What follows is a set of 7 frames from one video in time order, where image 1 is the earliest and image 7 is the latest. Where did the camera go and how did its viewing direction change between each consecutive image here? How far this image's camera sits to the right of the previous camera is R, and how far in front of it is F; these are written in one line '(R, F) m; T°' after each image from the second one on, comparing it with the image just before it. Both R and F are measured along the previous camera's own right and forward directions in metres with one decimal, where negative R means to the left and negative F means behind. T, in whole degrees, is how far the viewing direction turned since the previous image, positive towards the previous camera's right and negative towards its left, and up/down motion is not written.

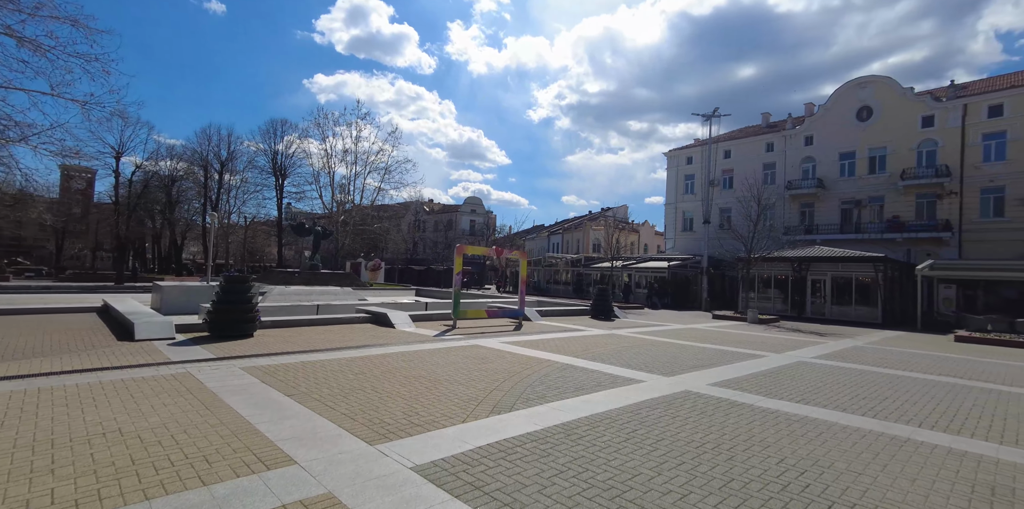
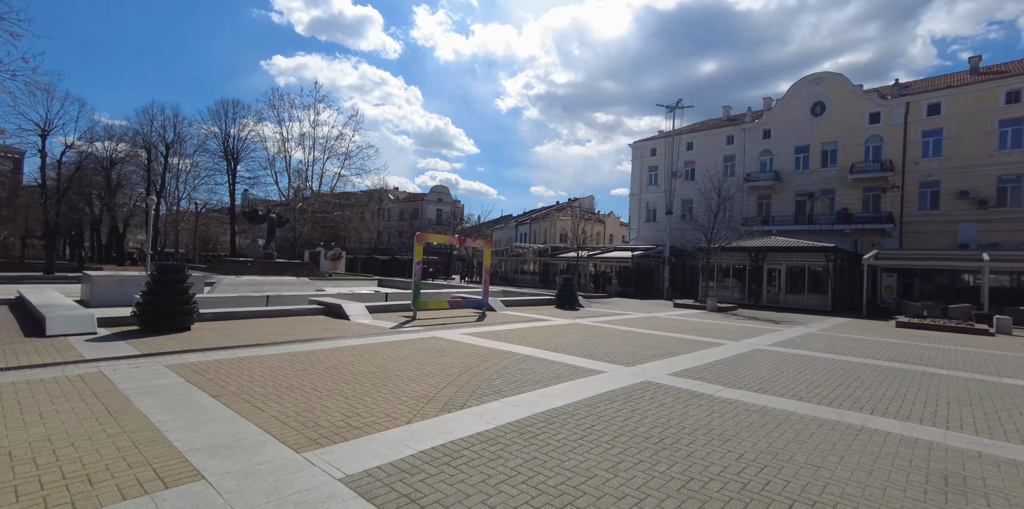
(+0.2, +0.4) m; +4°
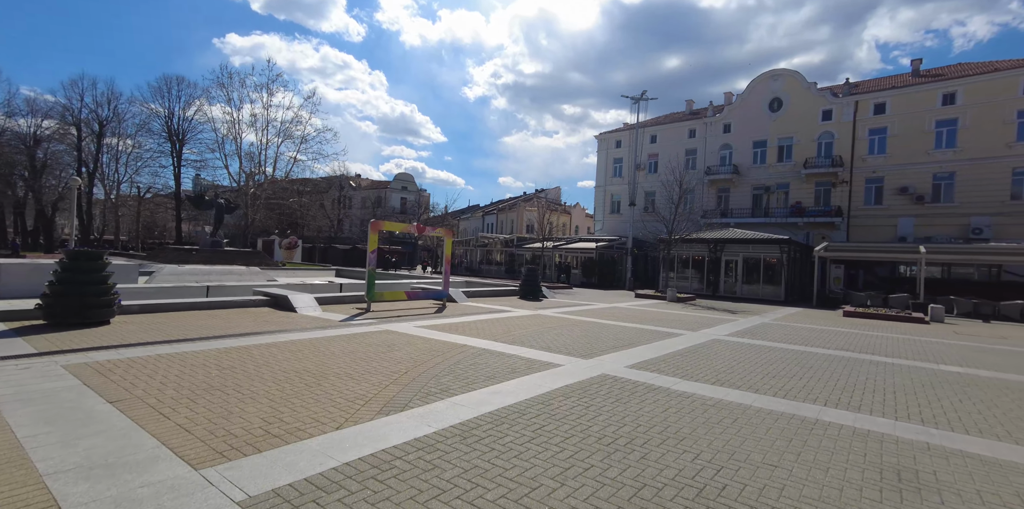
(+0.2, +0.4) m; +4°
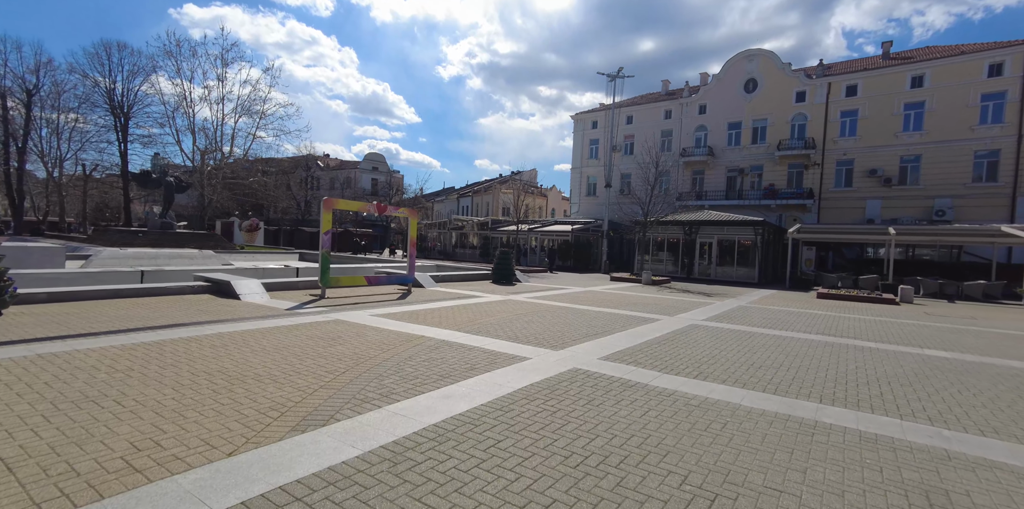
(+0.2, +0.9) m; +3°
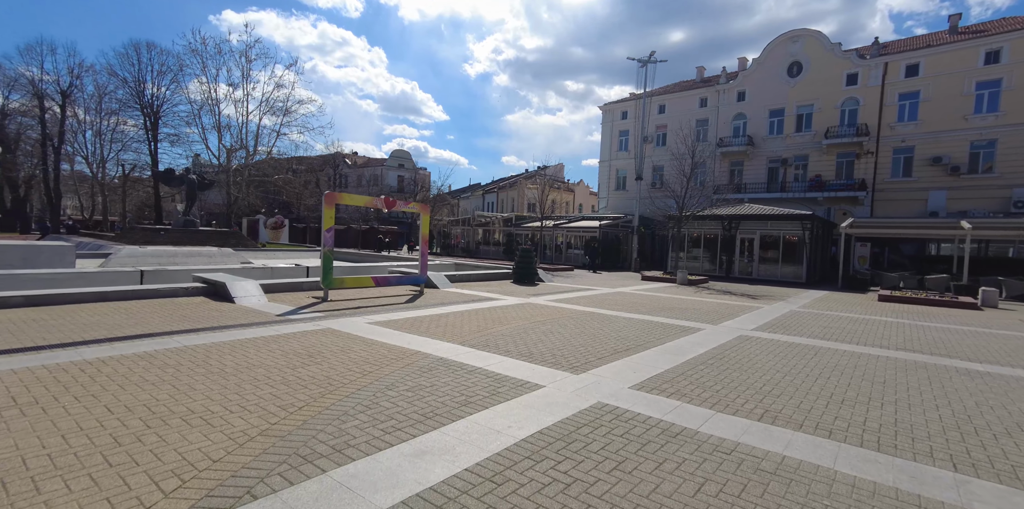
(+0.2, +1.4) m; -4°
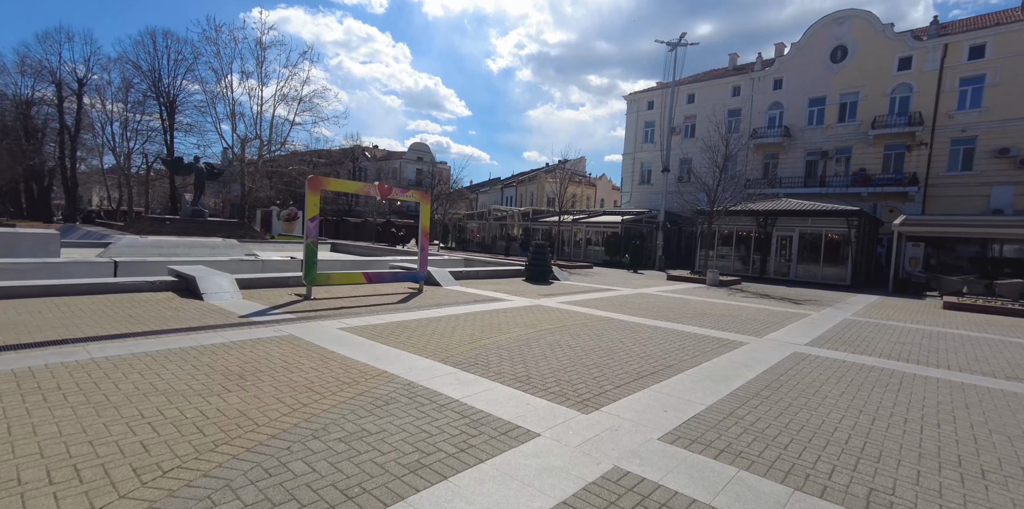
(+0.3, +1.6) m; -3°
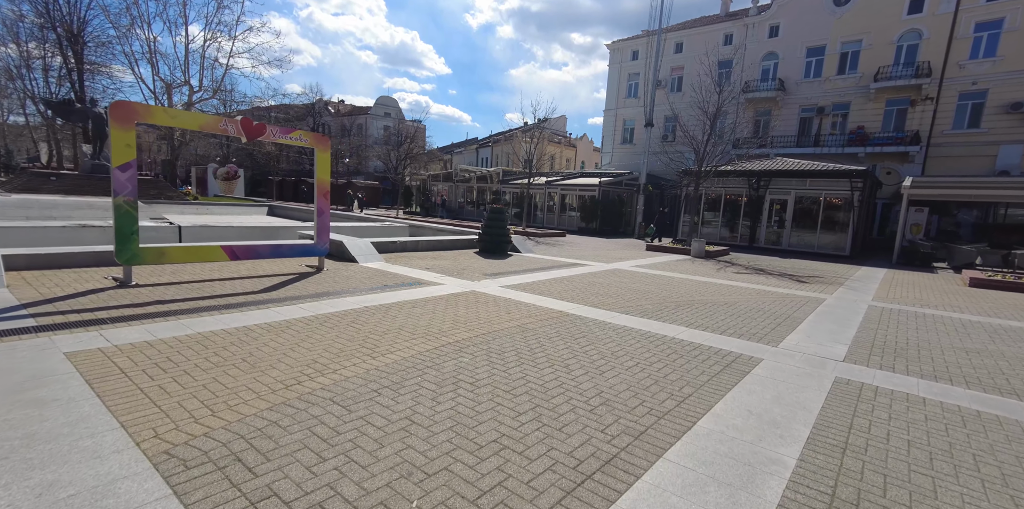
(+1.1, +3.1) m; +2°
